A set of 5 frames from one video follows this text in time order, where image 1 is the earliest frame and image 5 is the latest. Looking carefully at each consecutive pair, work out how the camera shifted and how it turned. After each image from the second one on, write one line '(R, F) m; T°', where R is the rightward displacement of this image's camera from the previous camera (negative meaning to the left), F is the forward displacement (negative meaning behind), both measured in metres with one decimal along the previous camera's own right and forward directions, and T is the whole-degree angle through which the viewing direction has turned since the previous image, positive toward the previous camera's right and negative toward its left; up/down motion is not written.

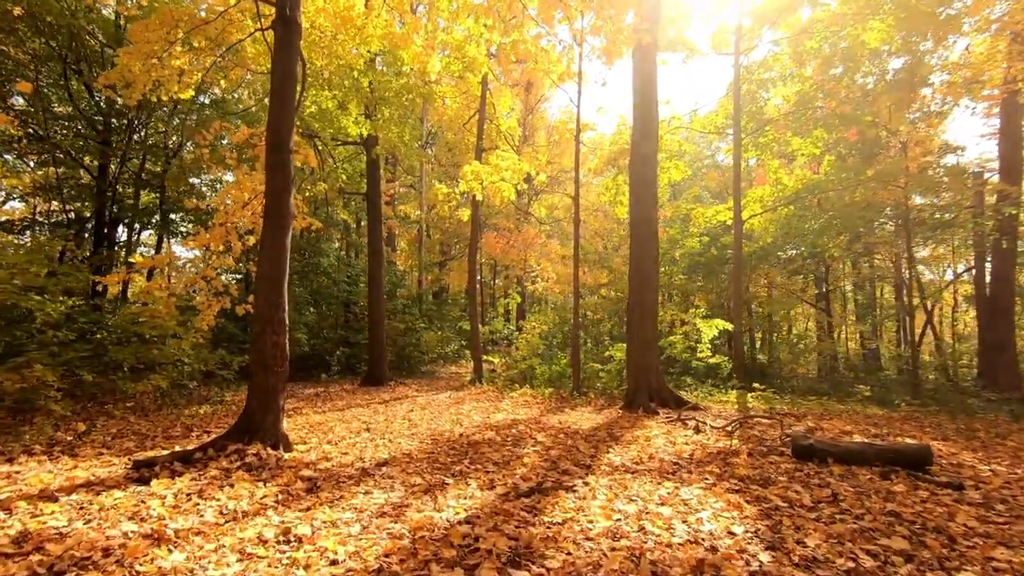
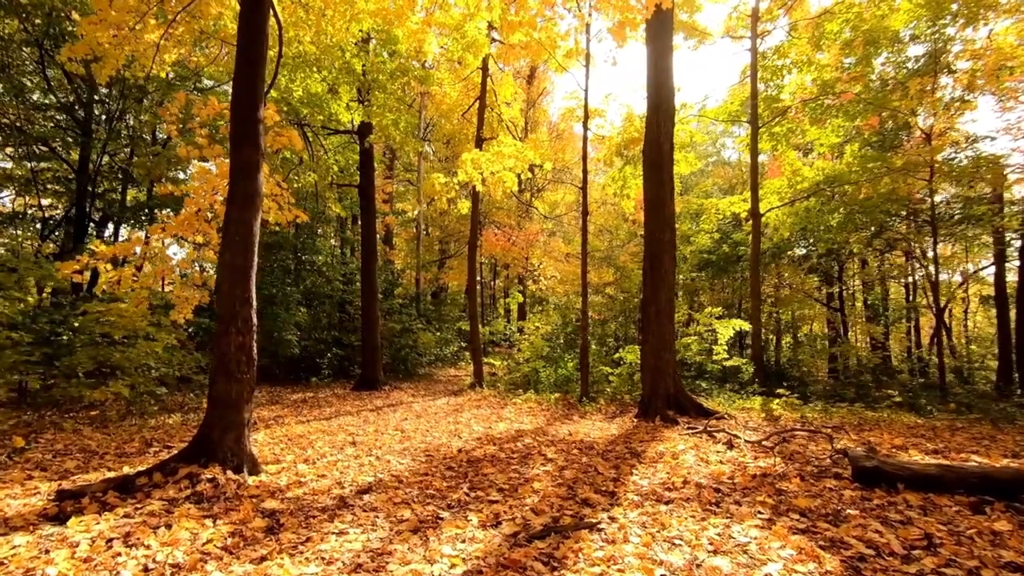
(-0.1, +0.7) m; 0°
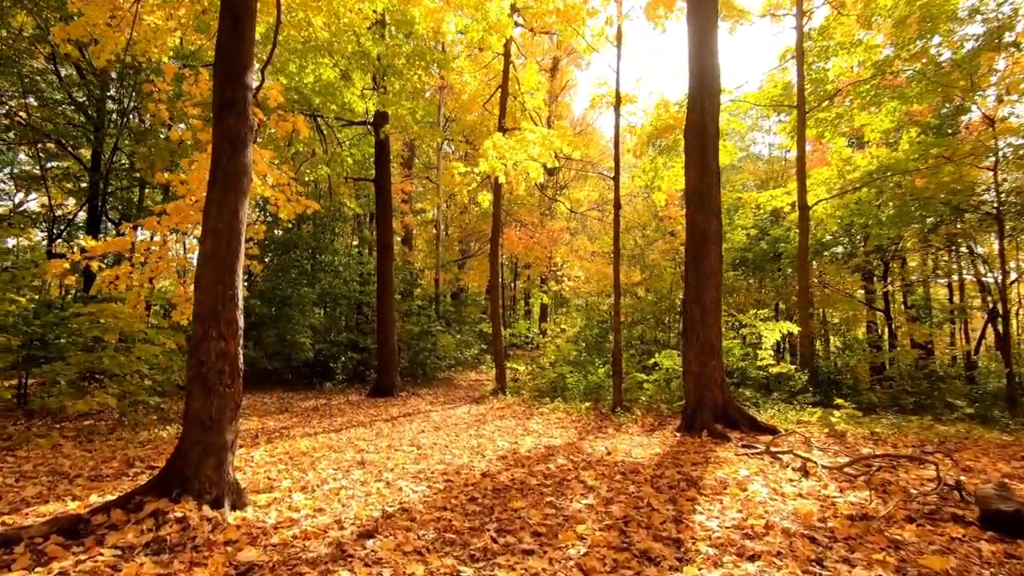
(-0.1, +0.8) m; -2°
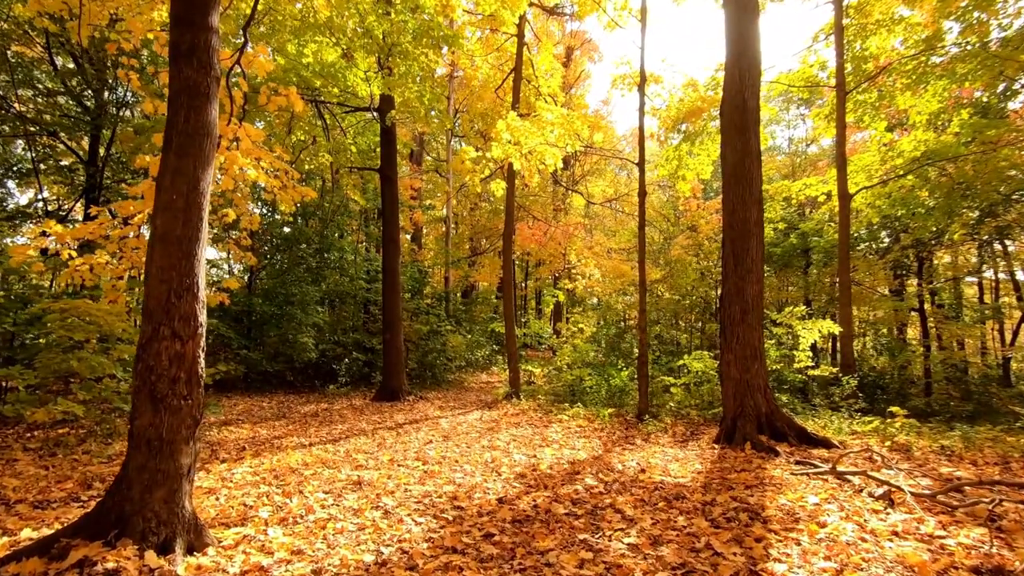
(-0.1, +0.7) m; -1°
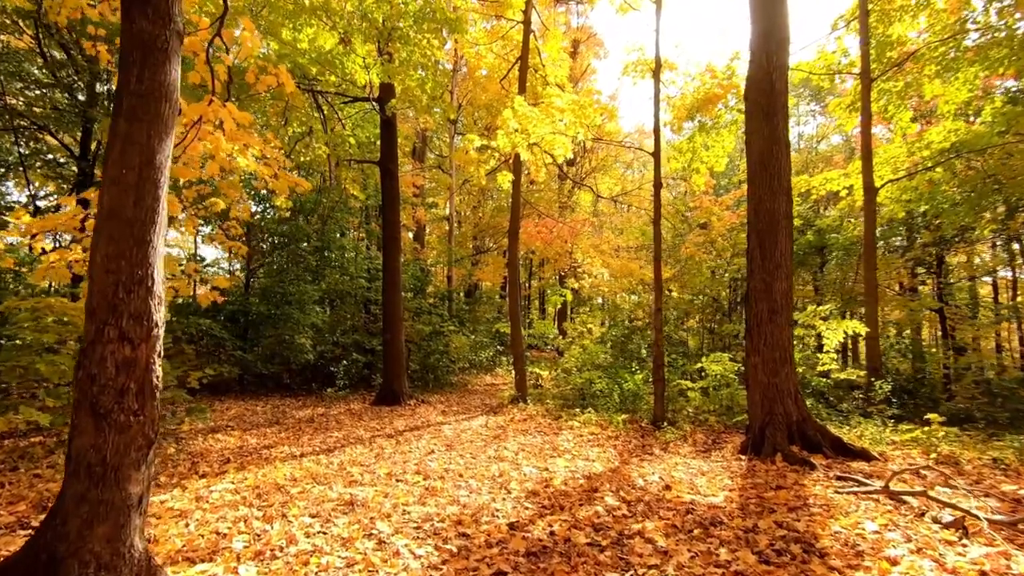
(-0.1, +0.5) m; 0°
